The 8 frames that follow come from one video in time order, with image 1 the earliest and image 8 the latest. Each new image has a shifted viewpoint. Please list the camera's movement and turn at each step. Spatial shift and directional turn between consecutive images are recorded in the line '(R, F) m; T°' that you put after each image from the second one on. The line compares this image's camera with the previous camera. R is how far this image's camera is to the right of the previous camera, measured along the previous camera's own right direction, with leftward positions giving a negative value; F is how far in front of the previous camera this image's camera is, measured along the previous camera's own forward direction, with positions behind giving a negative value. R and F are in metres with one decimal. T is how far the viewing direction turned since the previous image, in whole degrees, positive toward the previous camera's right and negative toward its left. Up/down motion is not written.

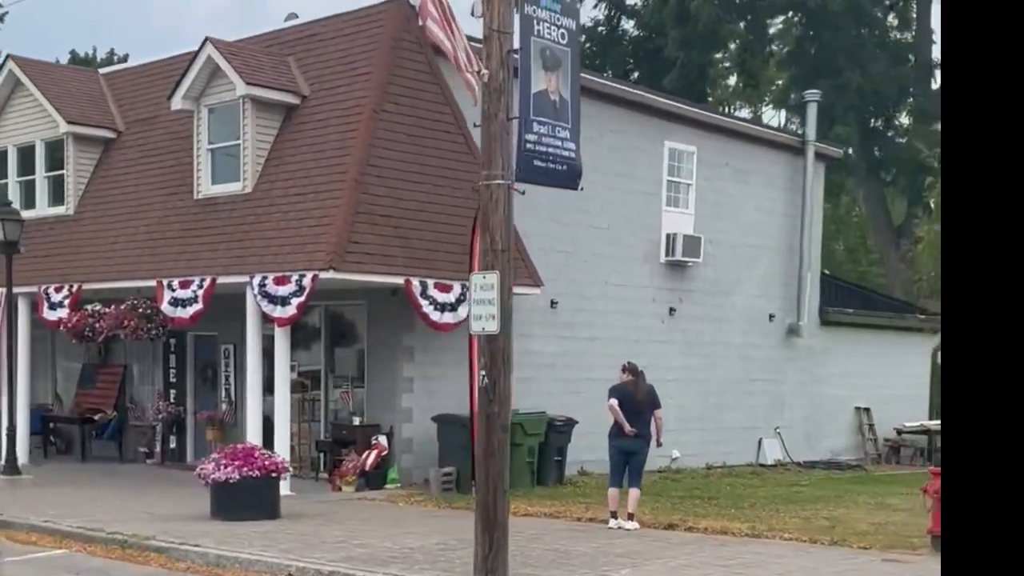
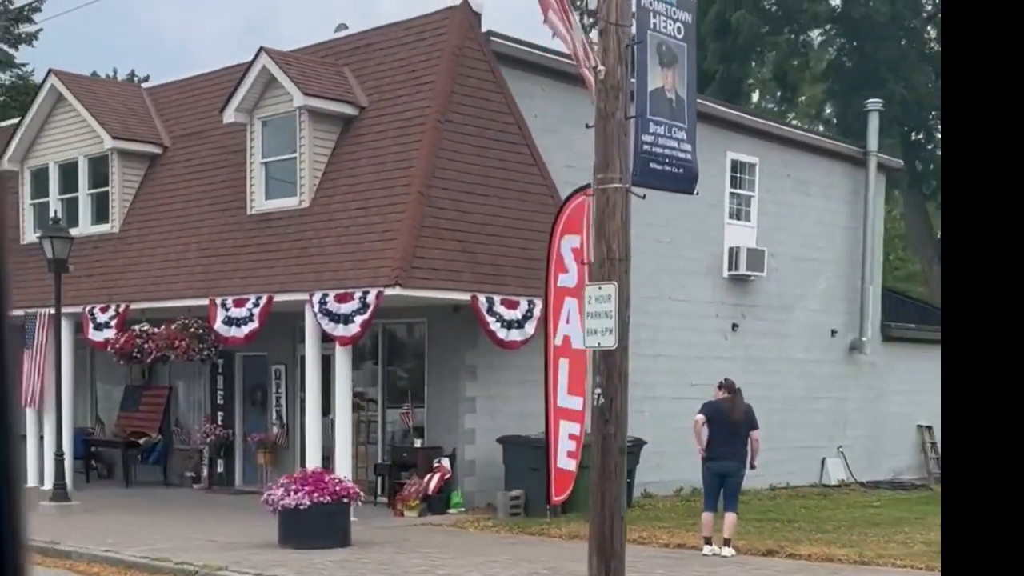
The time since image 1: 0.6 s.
(-0.7, +0.6) m; 0°
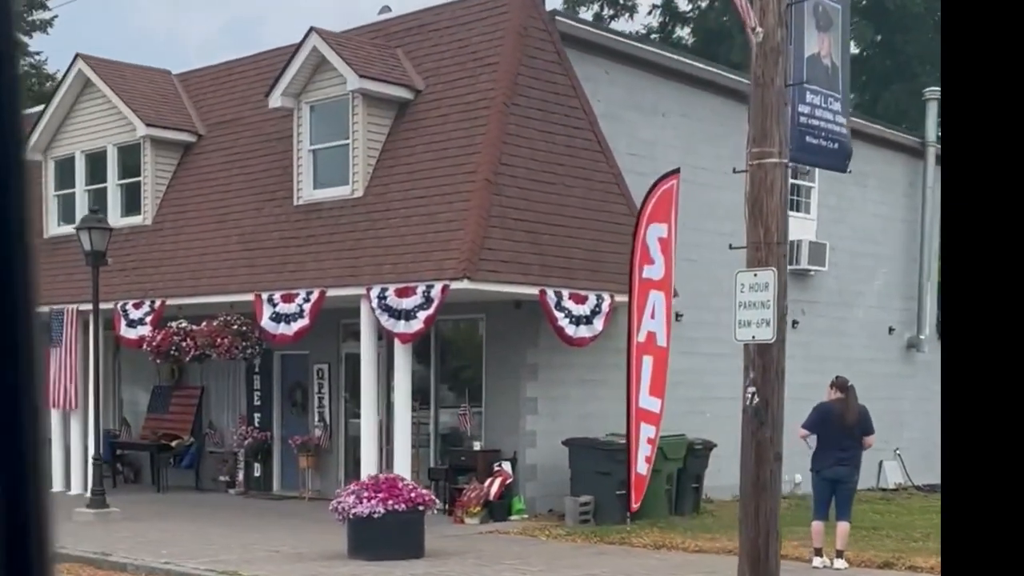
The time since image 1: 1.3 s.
(-0.9, +0.9) m; +1°
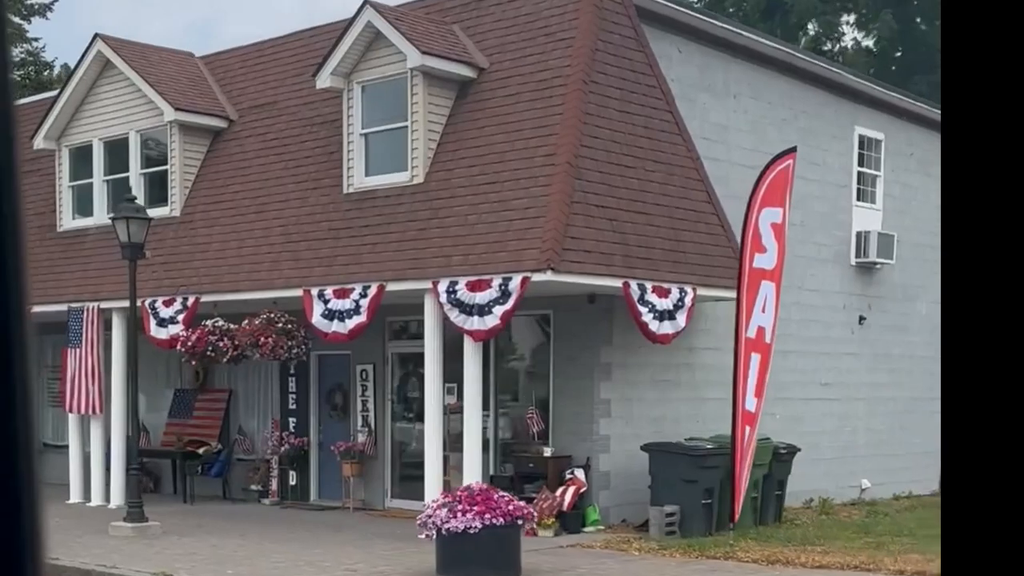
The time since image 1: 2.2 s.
(-1.1, +1.2) m; +1°
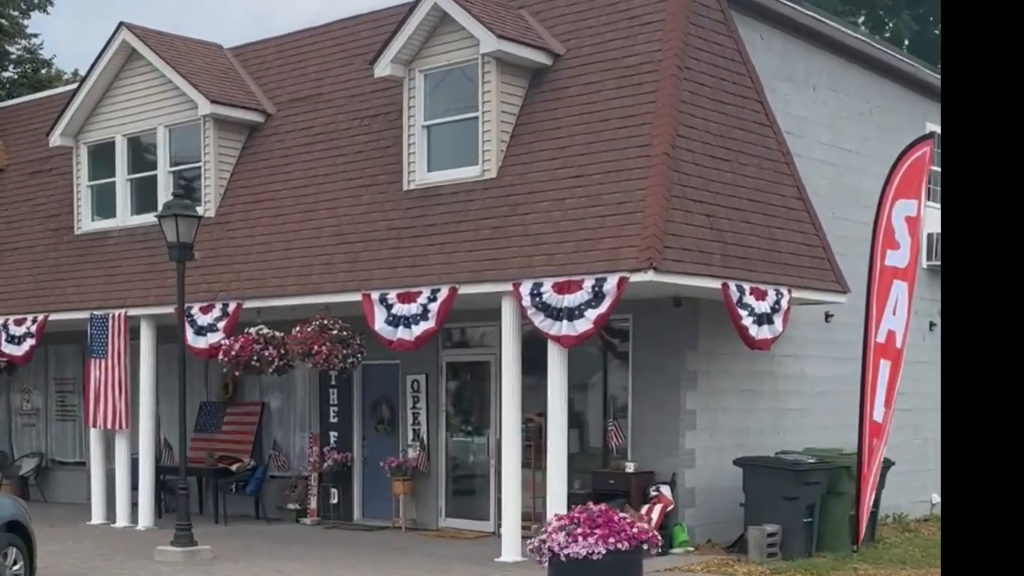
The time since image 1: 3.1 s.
(-1.2, +1.1) m; +2°
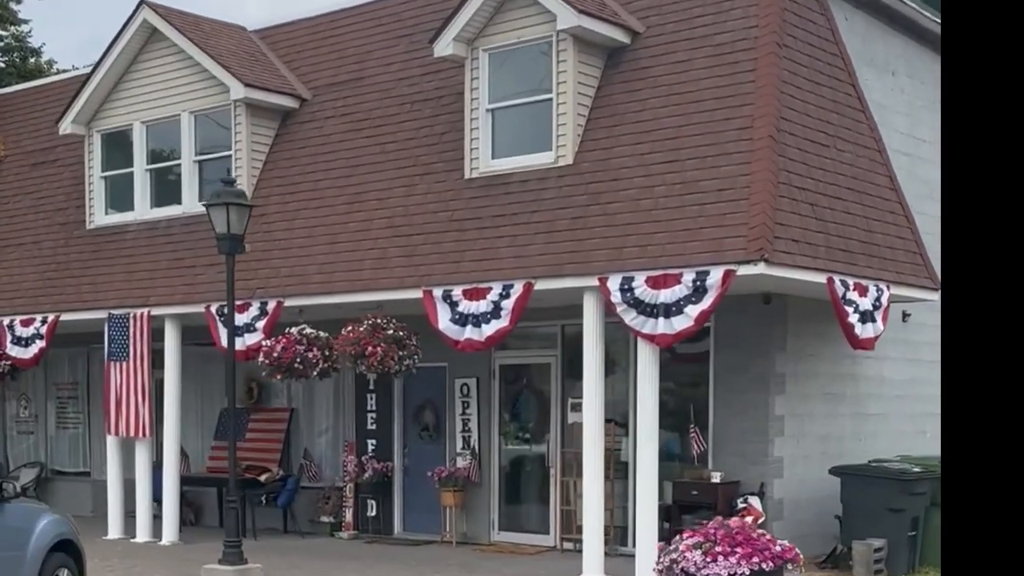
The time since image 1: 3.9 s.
(-1.1, +1.0) m; +2°
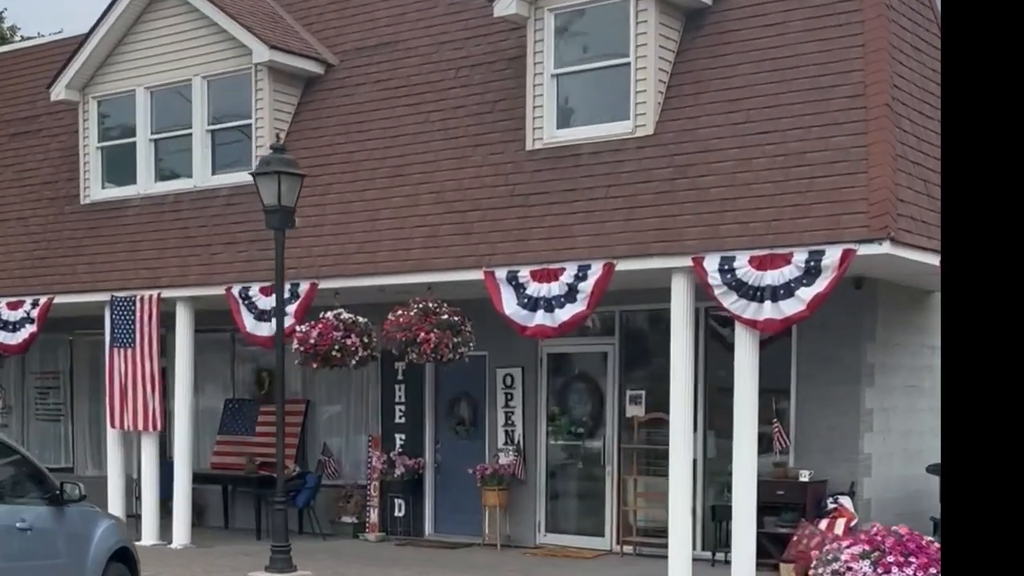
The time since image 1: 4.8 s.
(-1.3, +1.1) m; +4°
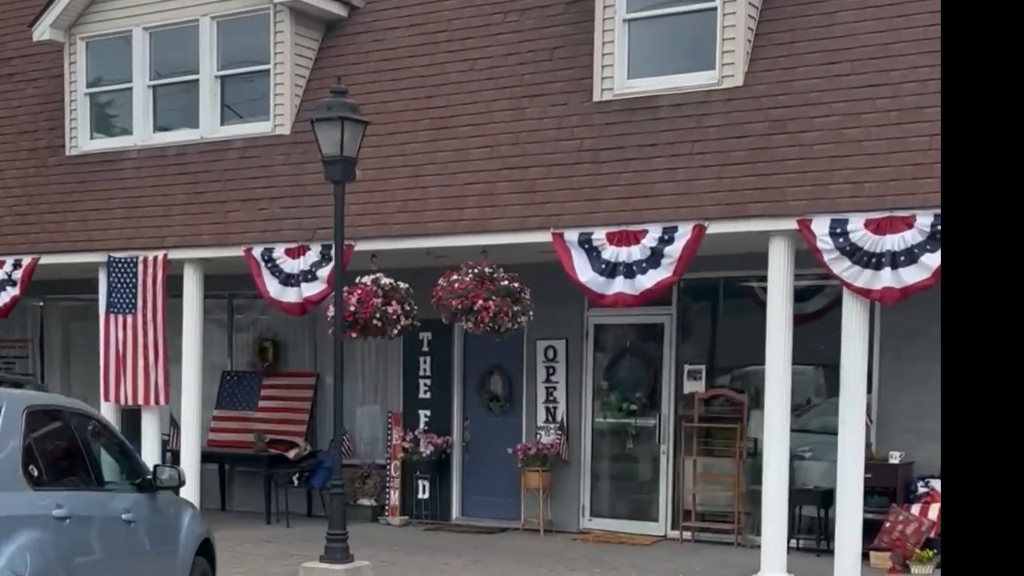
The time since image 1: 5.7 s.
(-1.4, +1.1) m; +4°
